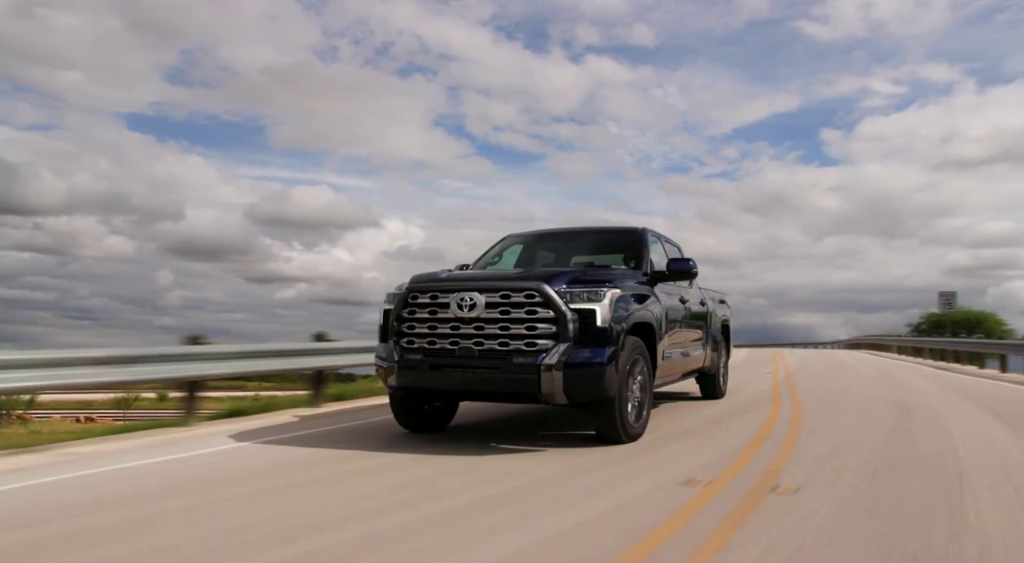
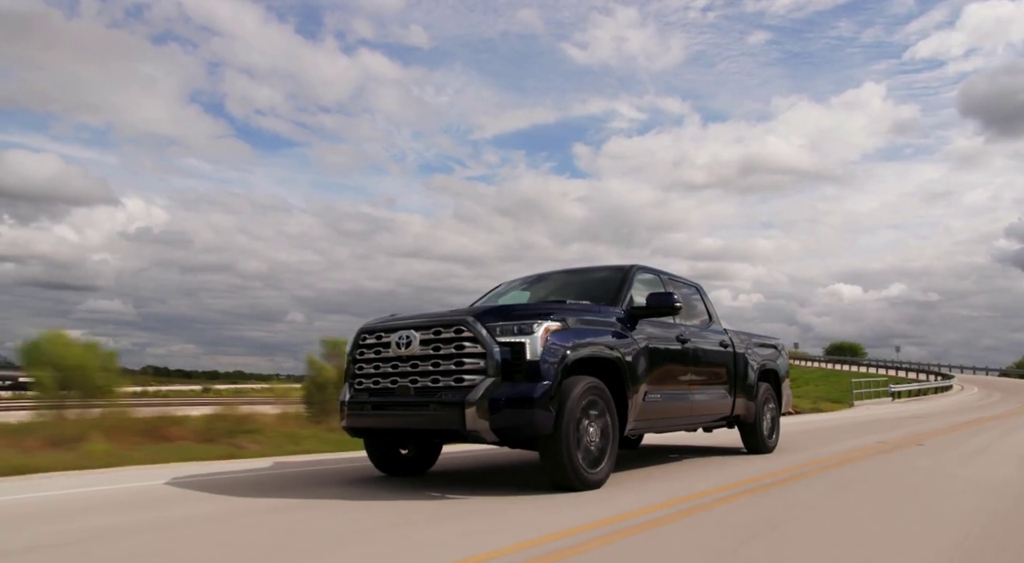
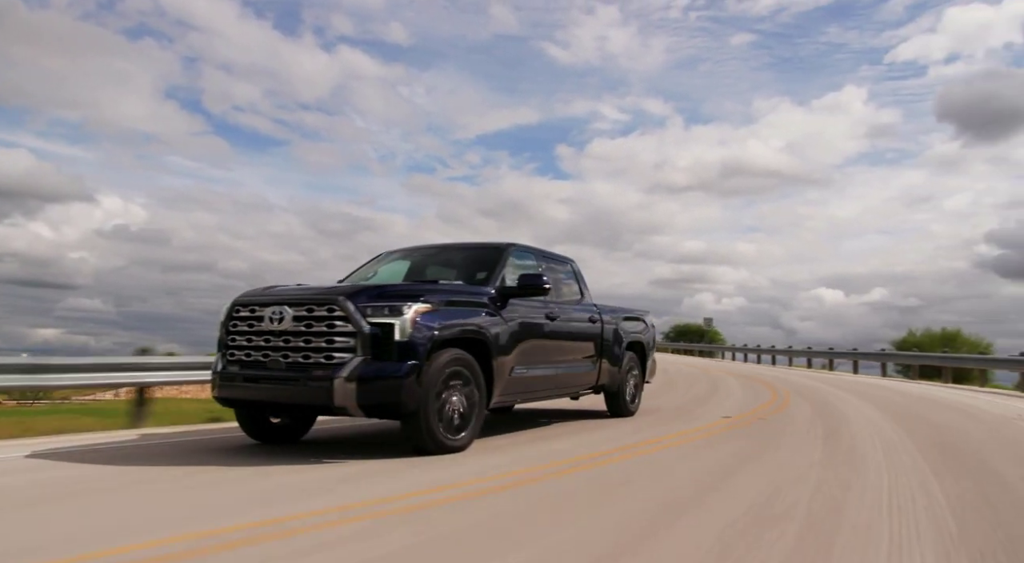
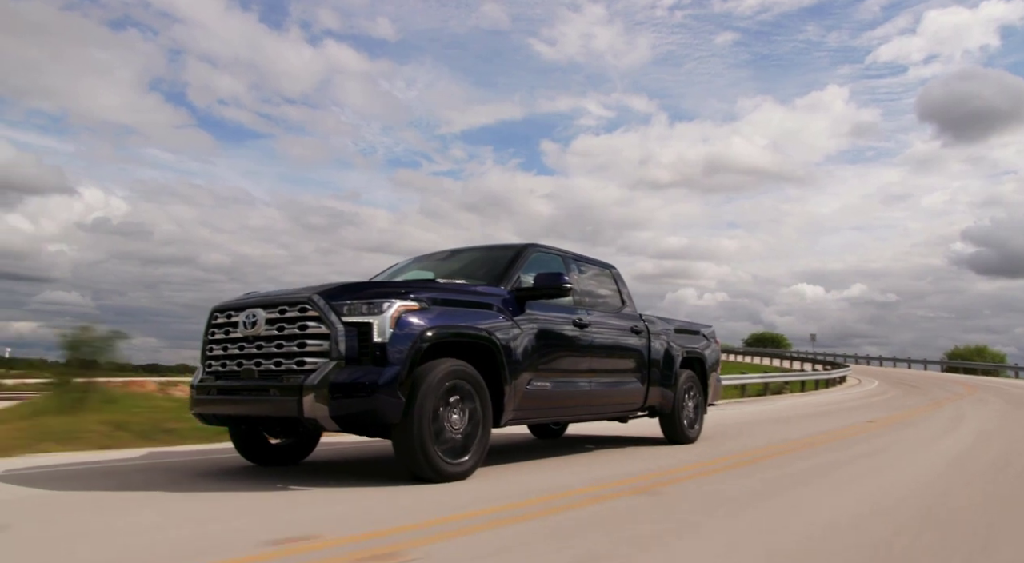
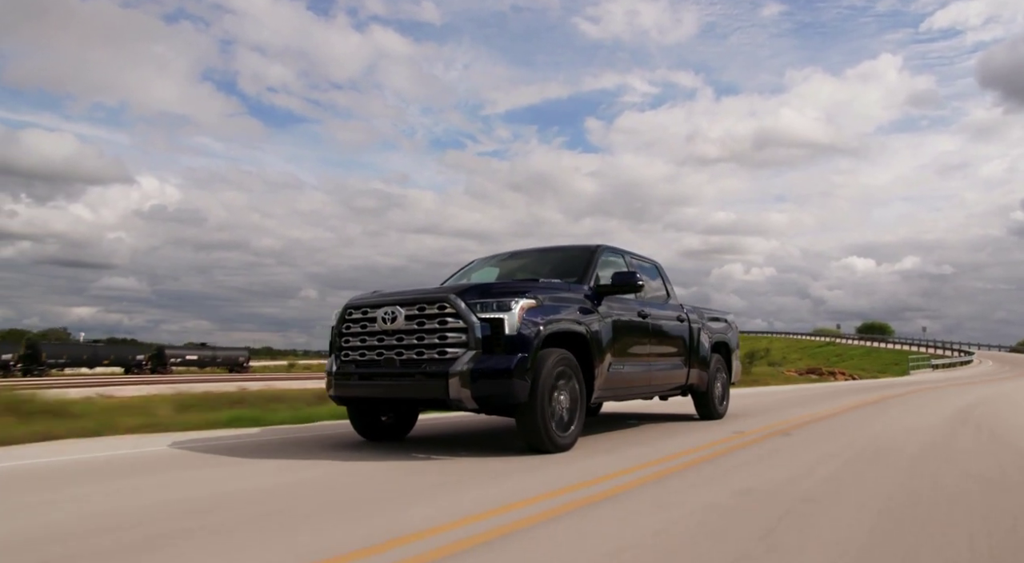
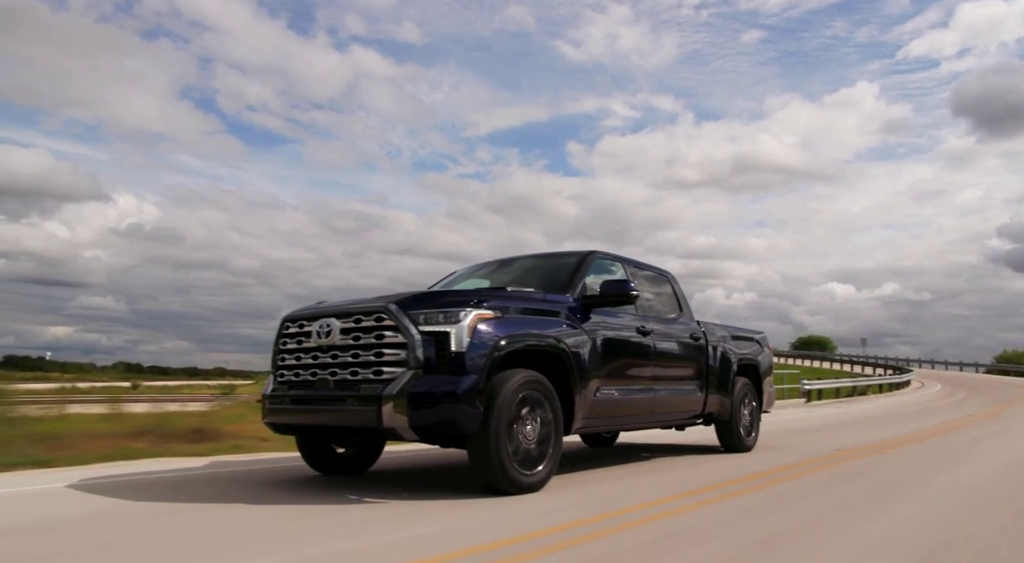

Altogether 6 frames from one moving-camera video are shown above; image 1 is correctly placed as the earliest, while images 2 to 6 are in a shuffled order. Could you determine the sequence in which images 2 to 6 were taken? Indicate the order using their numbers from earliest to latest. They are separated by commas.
3, 4, 6, 2, 5
